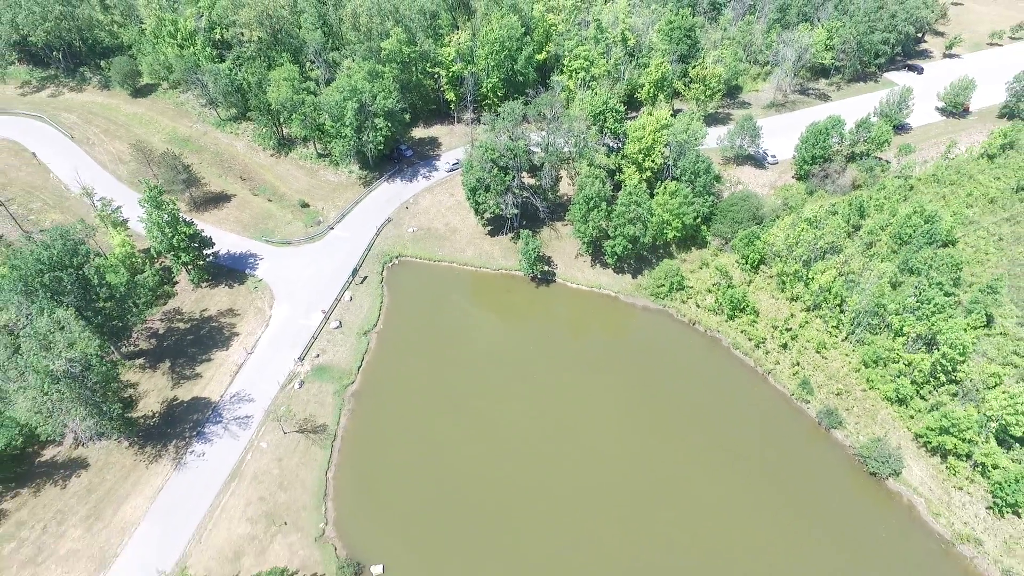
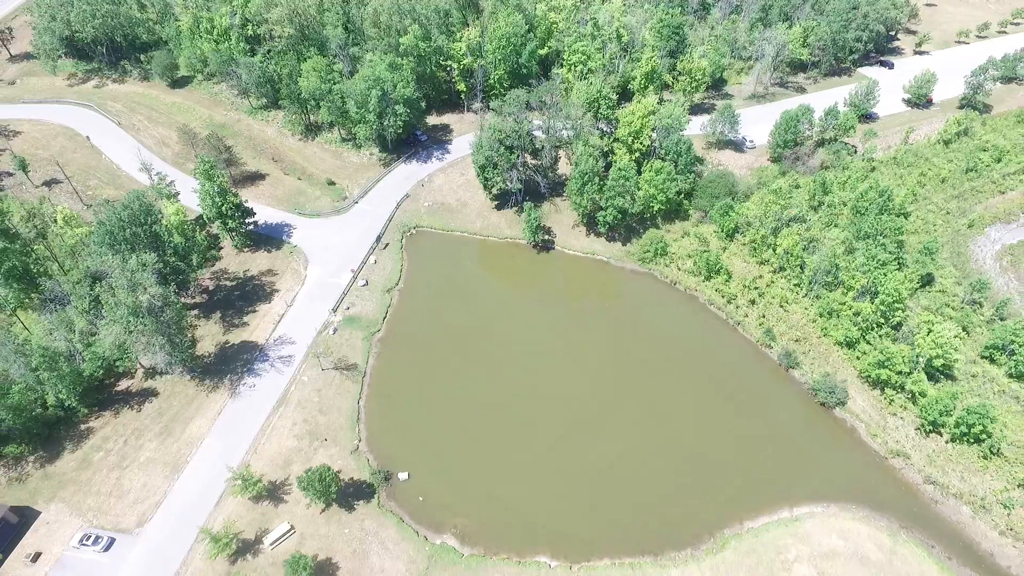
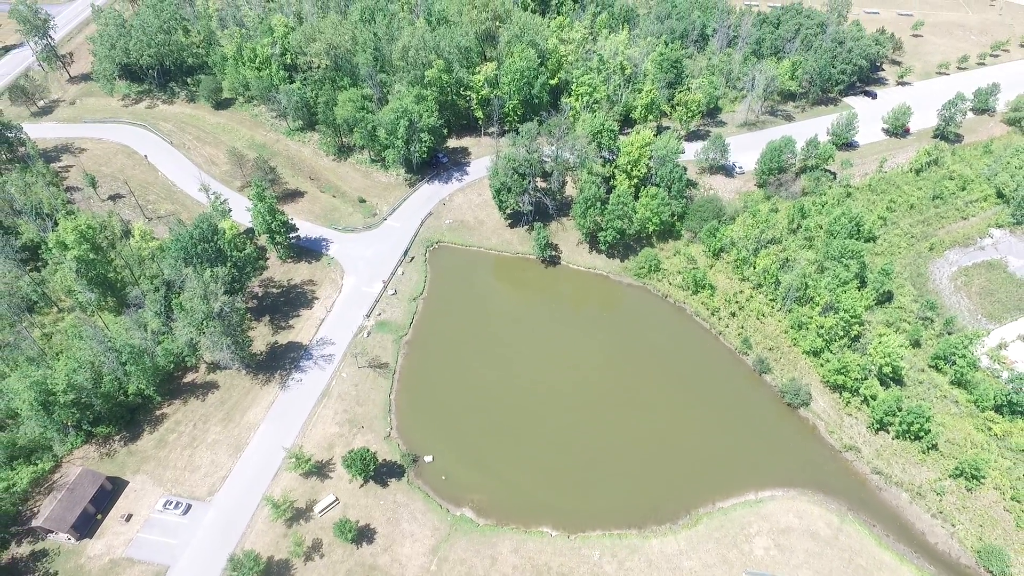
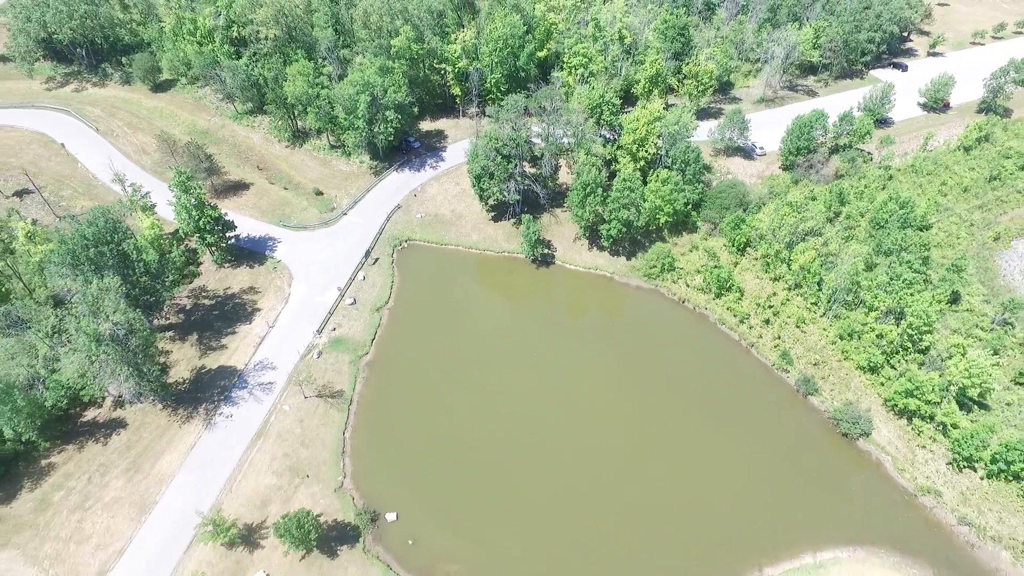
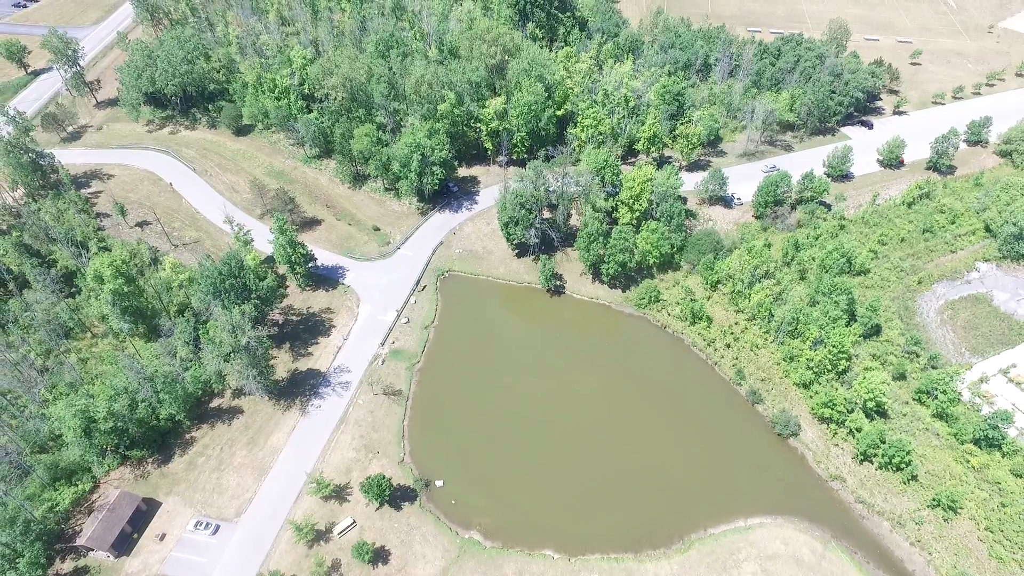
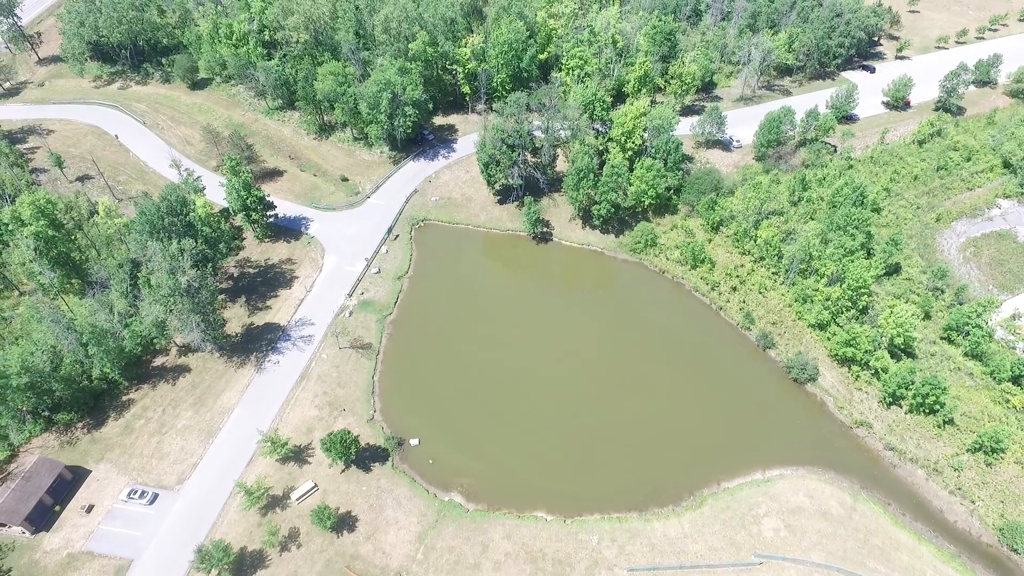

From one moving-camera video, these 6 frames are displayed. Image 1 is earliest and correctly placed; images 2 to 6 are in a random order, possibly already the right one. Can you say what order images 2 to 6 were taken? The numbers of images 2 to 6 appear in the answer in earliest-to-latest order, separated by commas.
4, 2, 6, 3, 5
